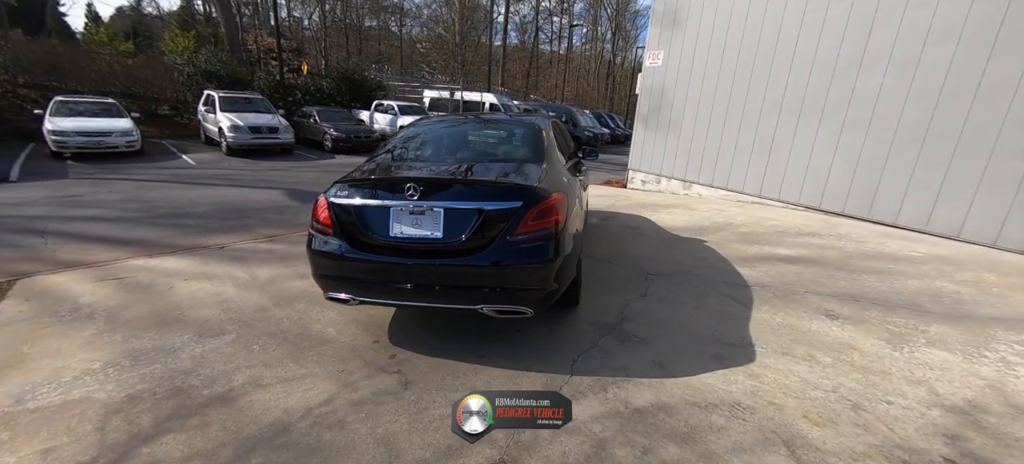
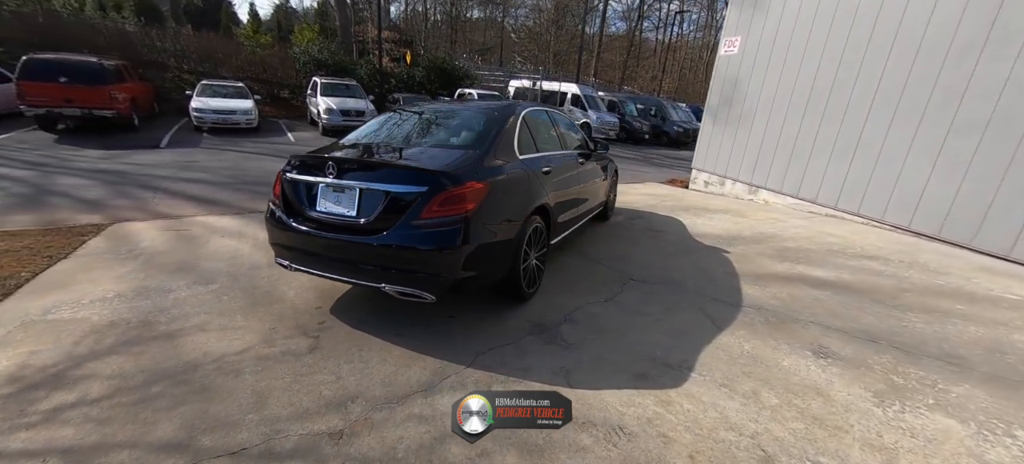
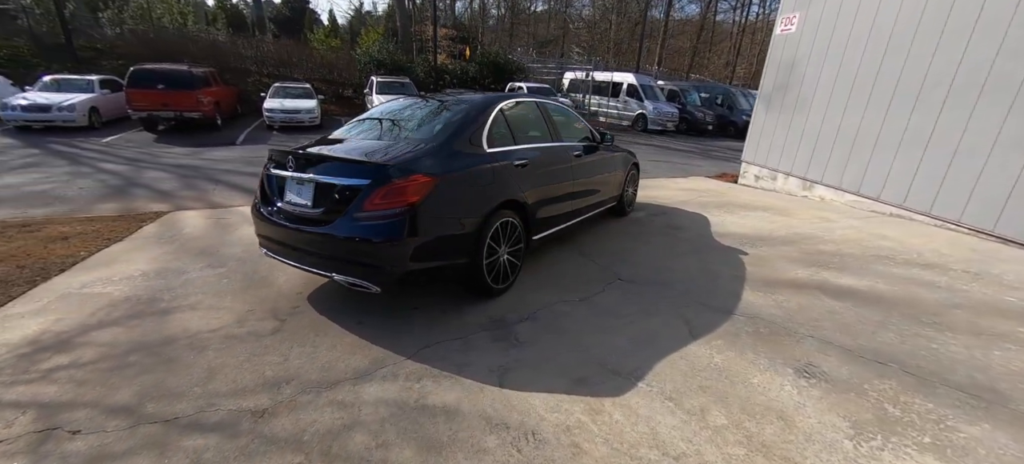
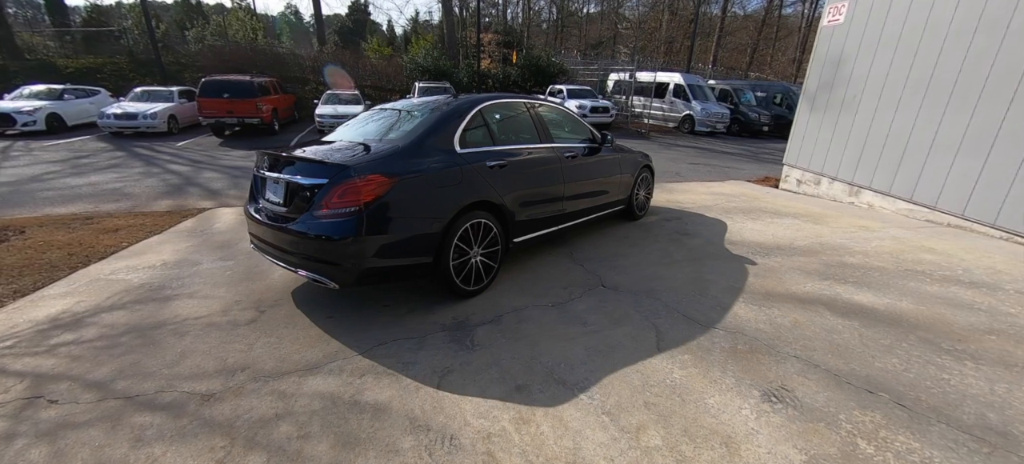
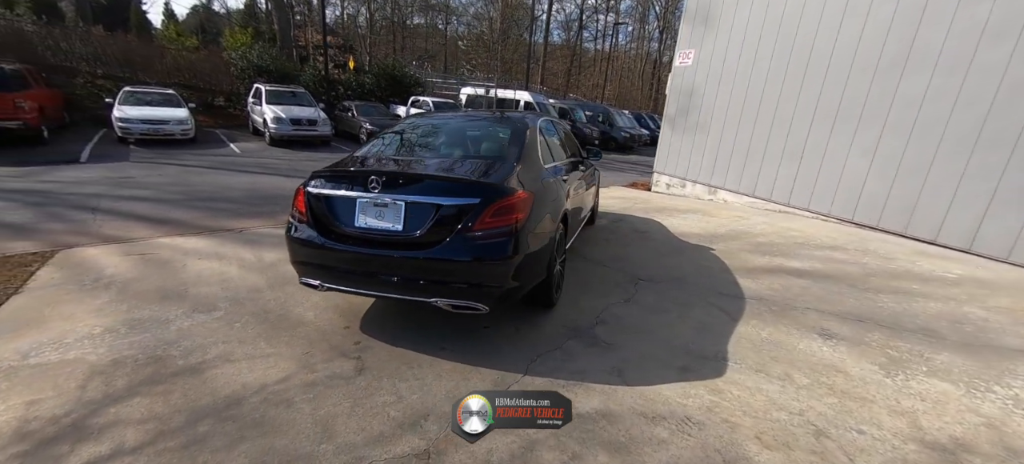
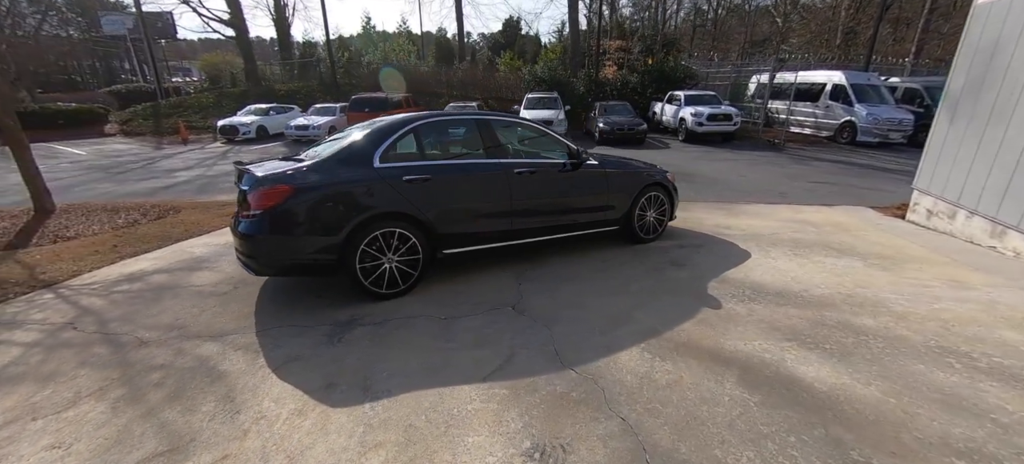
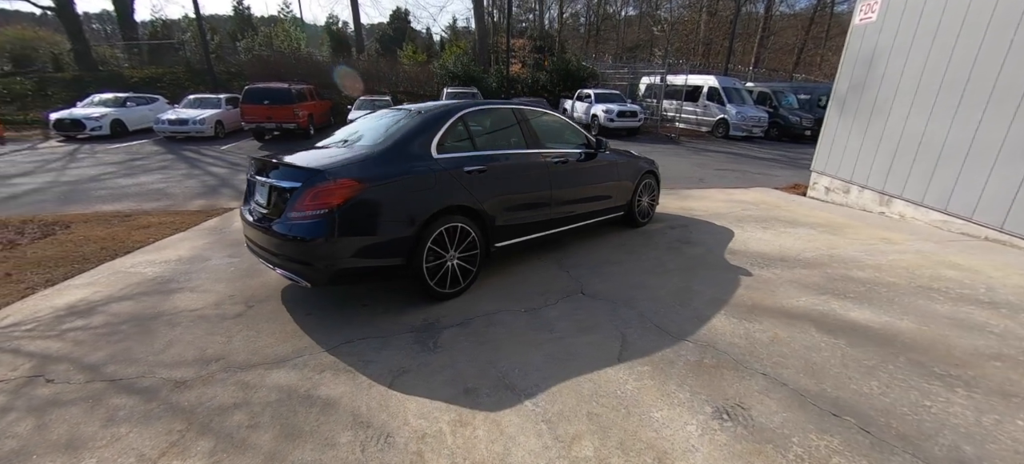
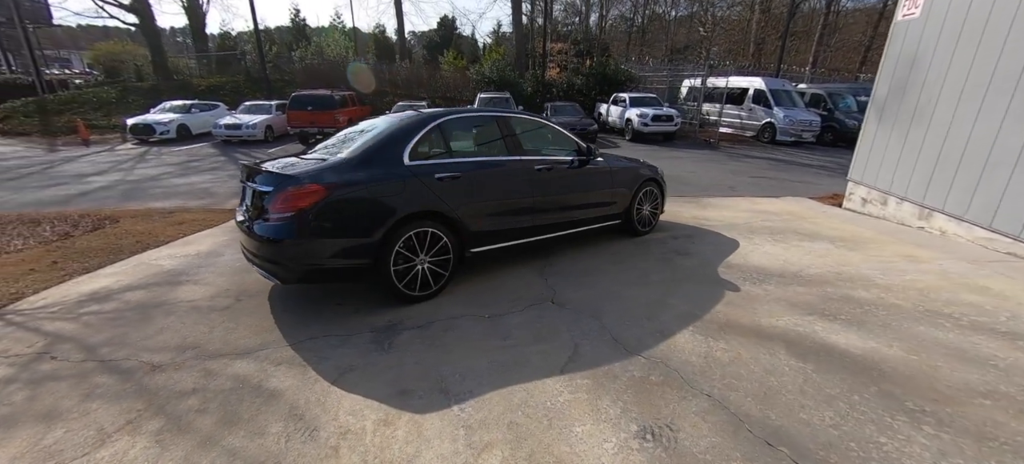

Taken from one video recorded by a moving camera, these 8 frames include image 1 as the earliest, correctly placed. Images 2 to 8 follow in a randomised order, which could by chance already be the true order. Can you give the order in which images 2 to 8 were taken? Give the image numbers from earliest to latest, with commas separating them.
5, 2, 3, 4, 7, 8, 6
